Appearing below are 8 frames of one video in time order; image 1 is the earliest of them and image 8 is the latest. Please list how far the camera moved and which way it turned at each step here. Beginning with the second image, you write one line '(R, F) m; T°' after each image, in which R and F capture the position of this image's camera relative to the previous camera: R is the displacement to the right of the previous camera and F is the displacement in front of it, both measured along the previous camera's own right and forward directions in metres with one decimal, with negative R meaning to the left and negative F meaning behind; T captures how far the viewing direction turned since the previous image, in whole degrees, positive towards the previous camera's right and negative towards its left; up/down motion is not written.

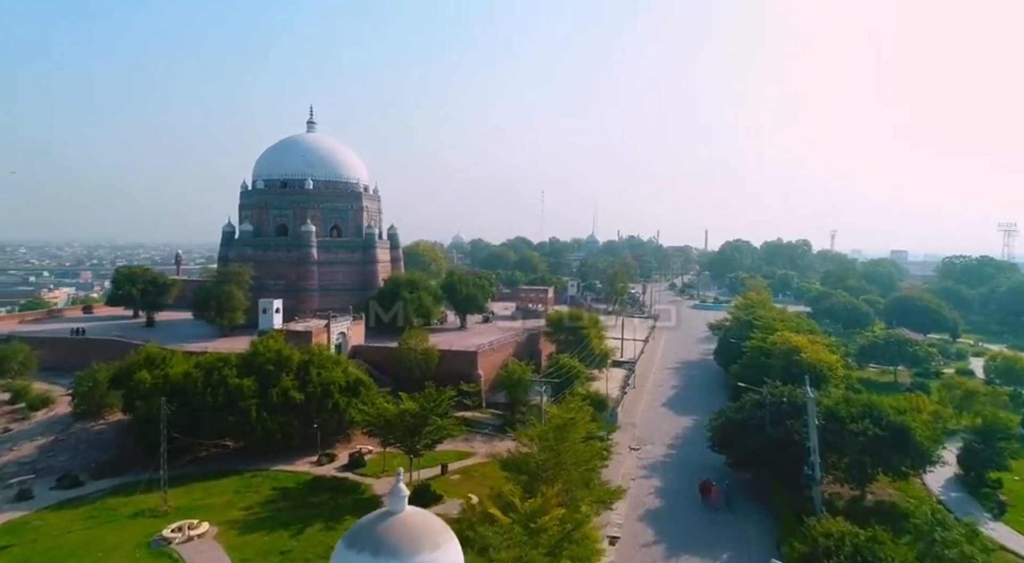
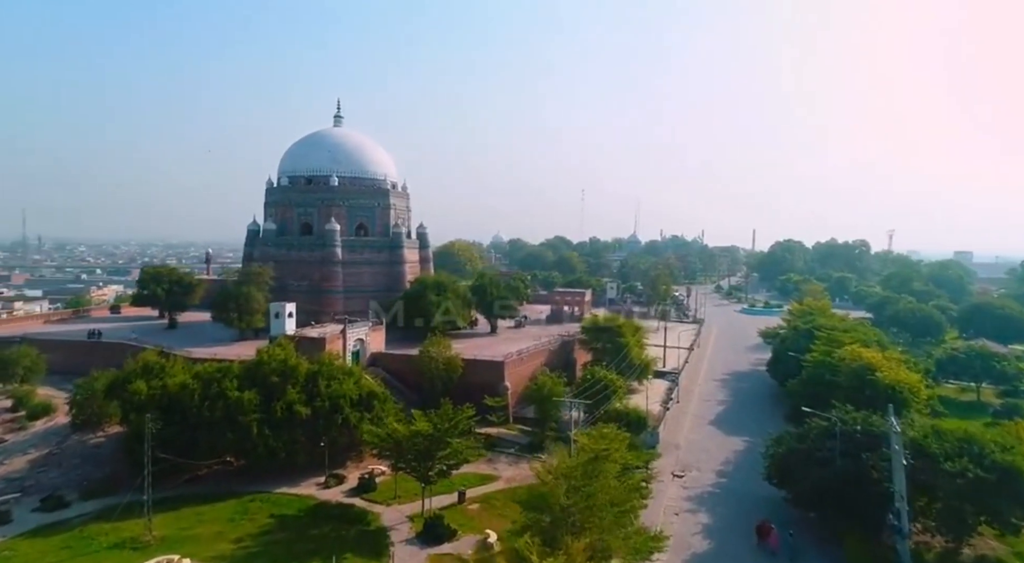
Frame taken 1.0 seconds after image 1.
(+0.3, +2.2) m; -3°
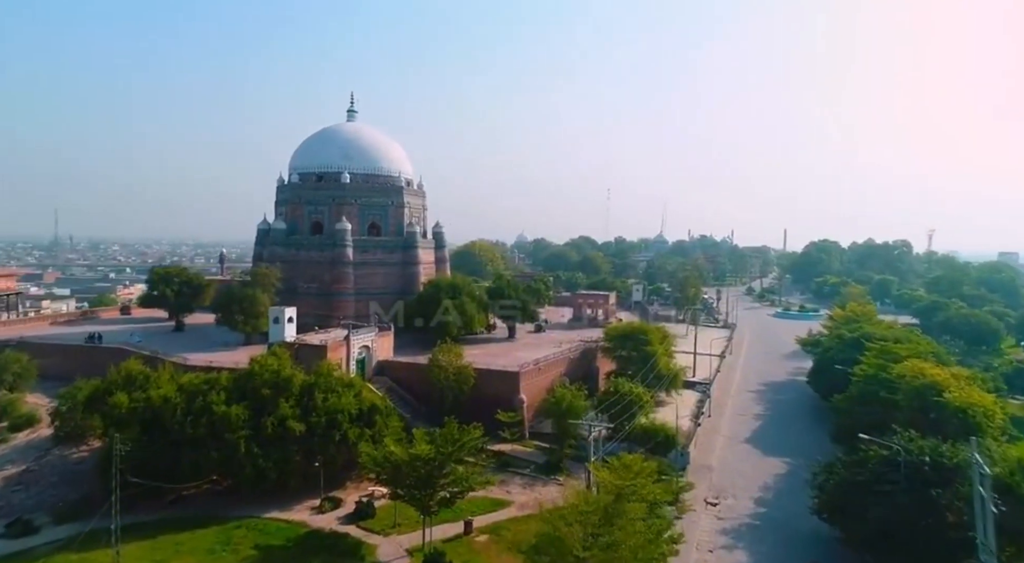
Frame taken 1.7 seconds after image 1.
(+0.3, +1.9) m; -2°
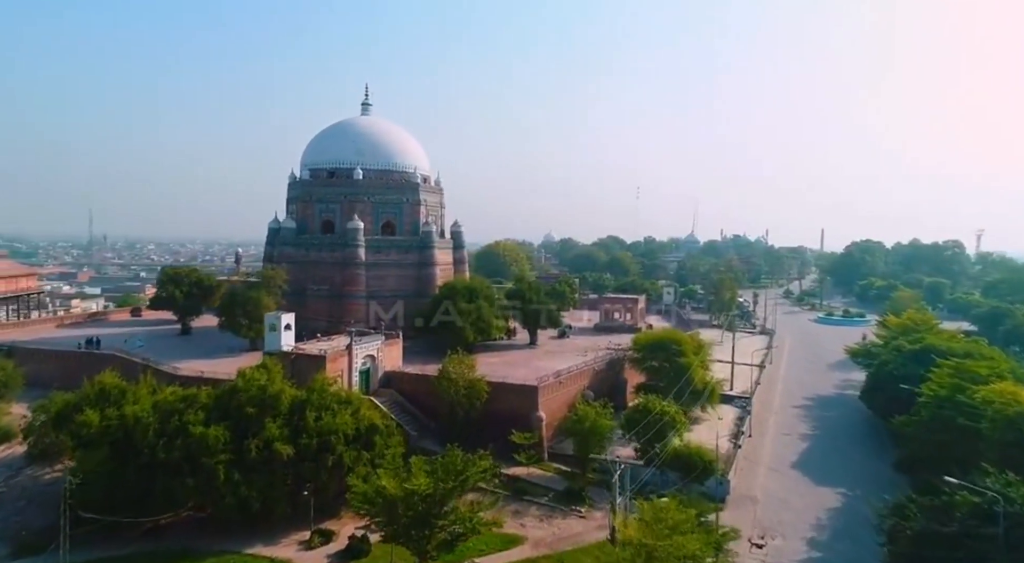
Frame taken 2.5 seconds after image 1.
(+0.3, +2.1) m; -2°
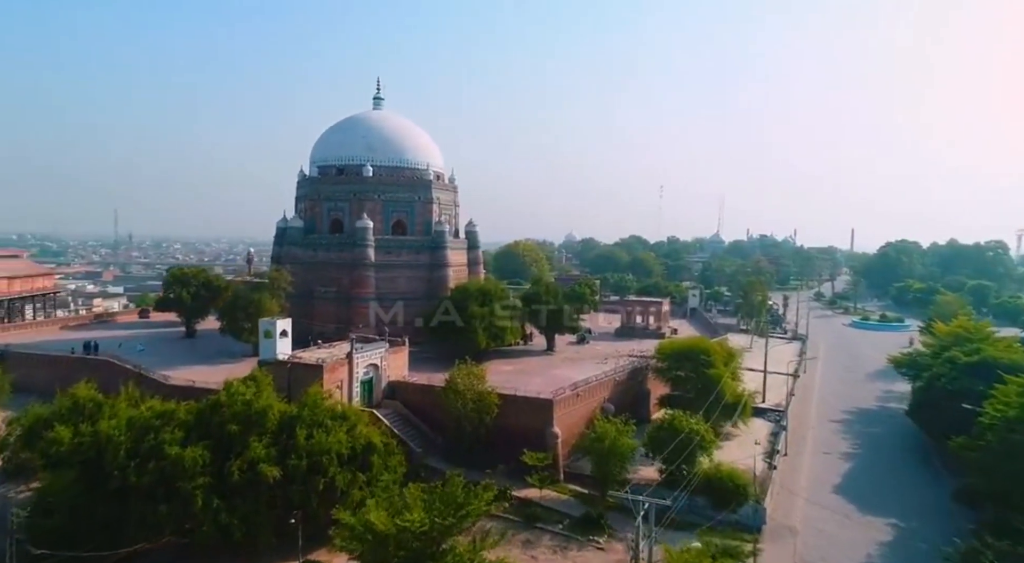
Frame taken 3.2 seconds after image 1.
(+0.2, +1.6) m; -2°
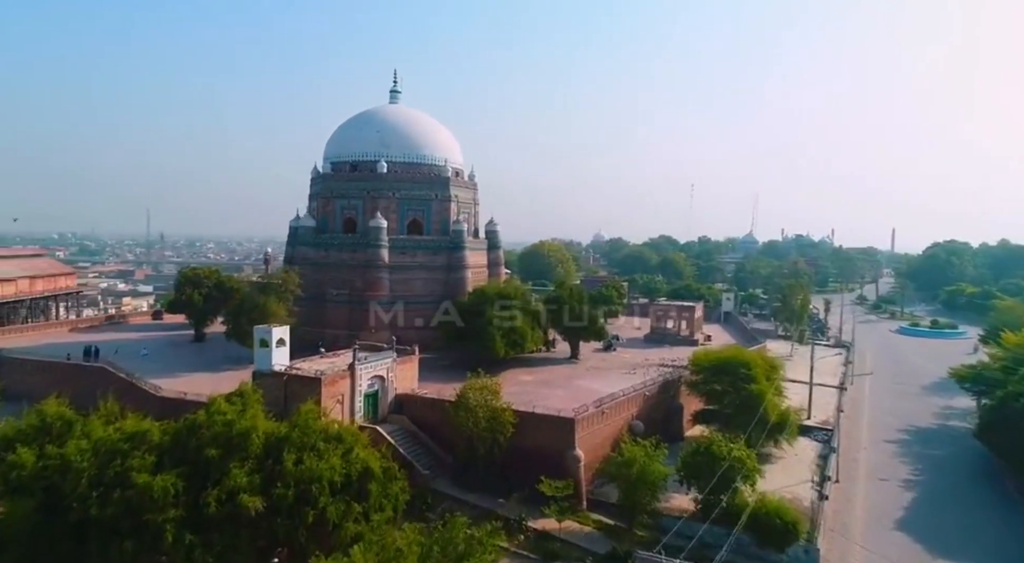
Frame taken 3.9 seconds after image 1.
(+0.2, +1.8) m; -2°
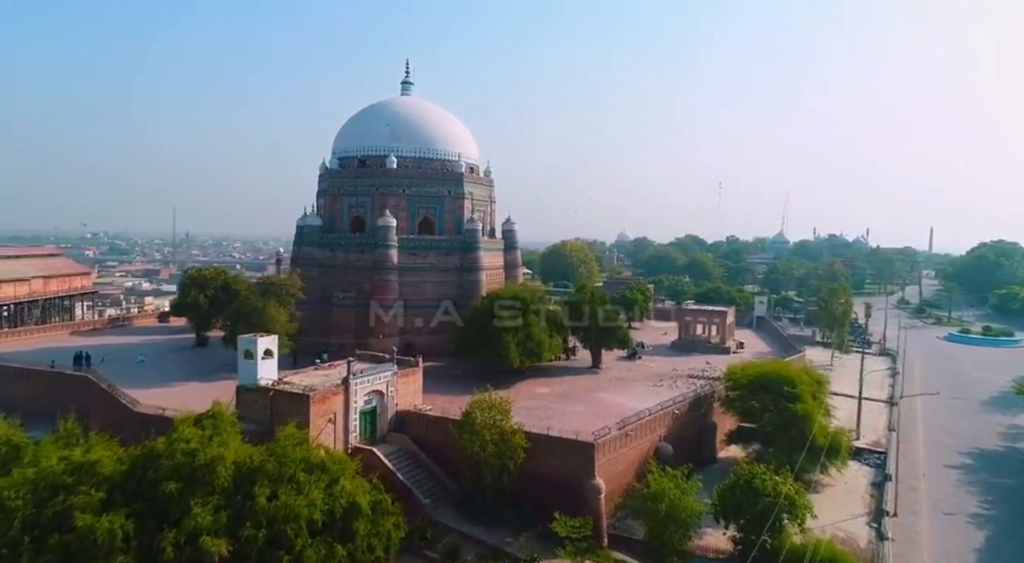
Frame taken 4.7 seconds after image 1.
(+0.2, +1.9) m; -2°
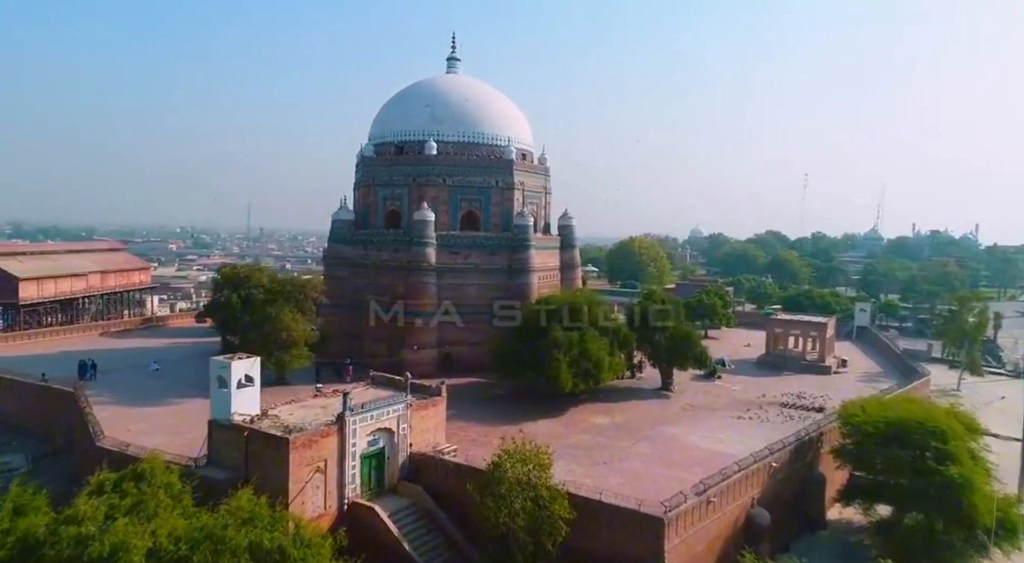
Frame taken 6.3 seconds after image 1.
(+0.4, +3.7) m; -6°
